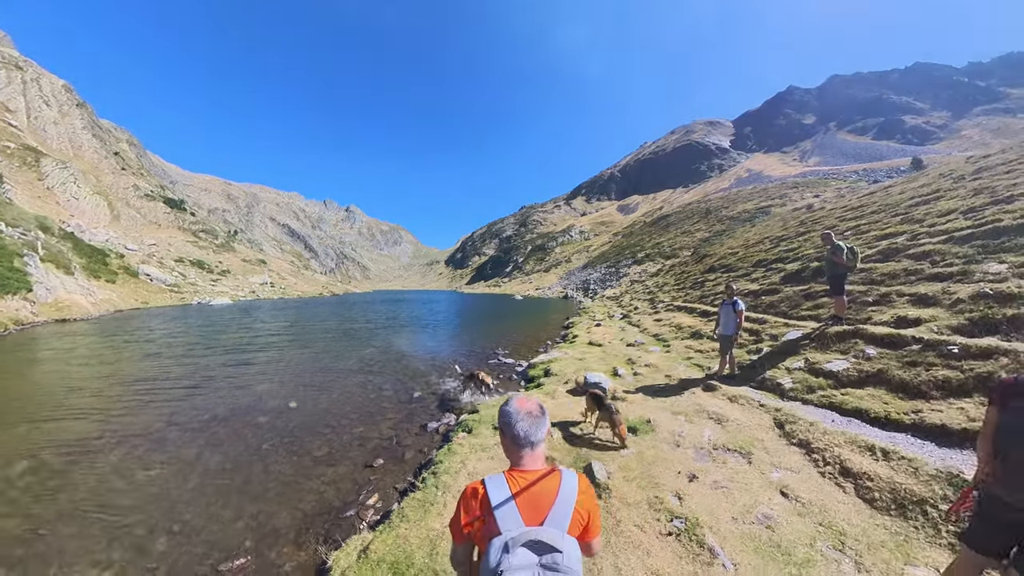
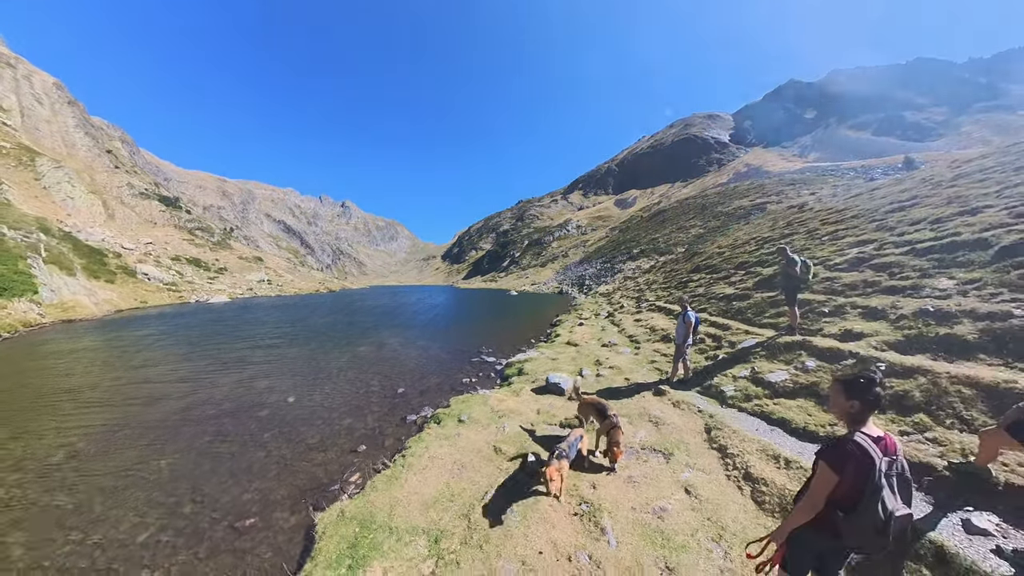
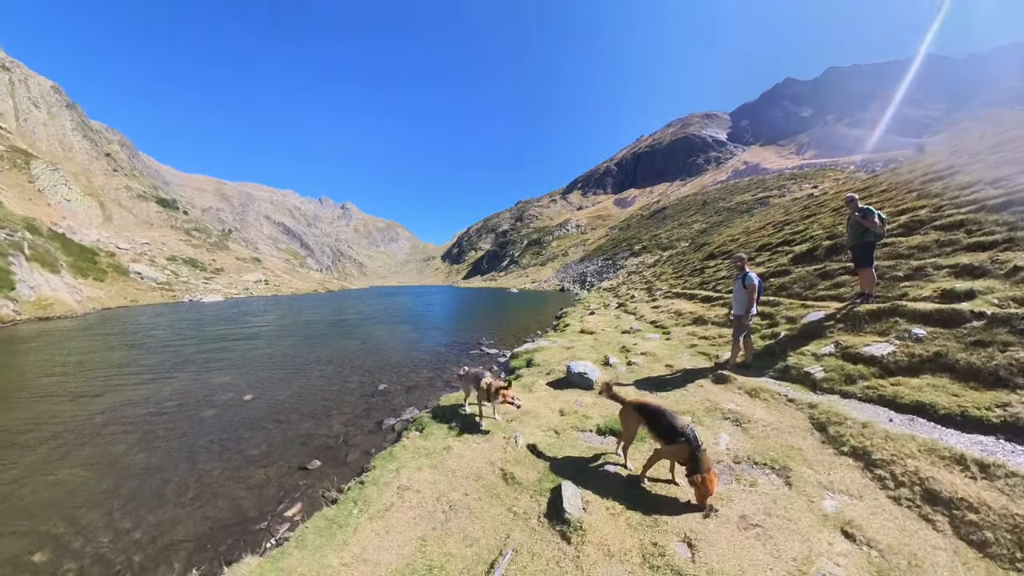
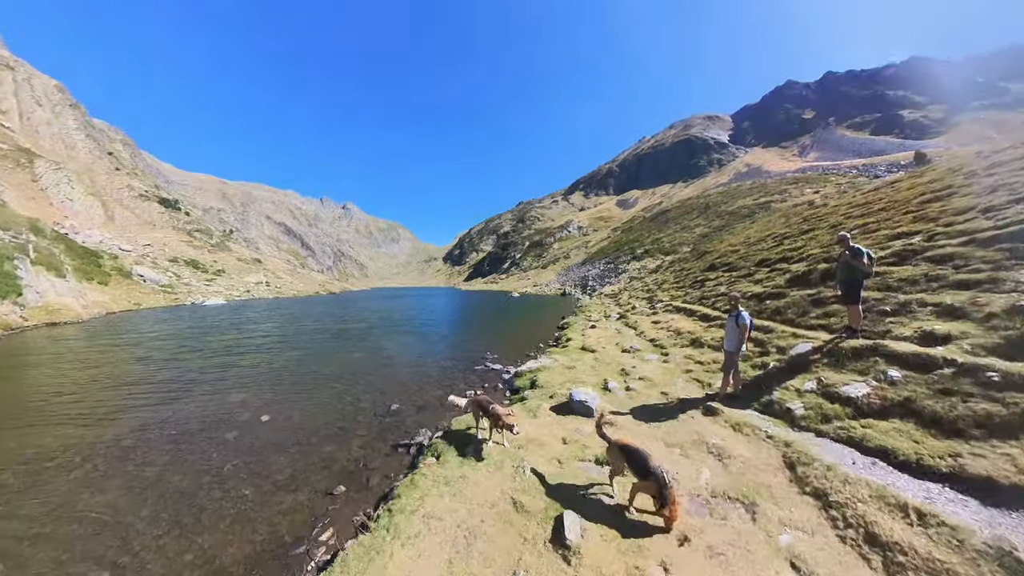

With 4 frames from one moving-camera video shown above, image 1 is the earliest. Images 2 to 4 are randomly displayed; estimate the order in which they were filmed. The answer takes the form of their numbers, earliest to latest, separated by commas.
4, 3, 2
